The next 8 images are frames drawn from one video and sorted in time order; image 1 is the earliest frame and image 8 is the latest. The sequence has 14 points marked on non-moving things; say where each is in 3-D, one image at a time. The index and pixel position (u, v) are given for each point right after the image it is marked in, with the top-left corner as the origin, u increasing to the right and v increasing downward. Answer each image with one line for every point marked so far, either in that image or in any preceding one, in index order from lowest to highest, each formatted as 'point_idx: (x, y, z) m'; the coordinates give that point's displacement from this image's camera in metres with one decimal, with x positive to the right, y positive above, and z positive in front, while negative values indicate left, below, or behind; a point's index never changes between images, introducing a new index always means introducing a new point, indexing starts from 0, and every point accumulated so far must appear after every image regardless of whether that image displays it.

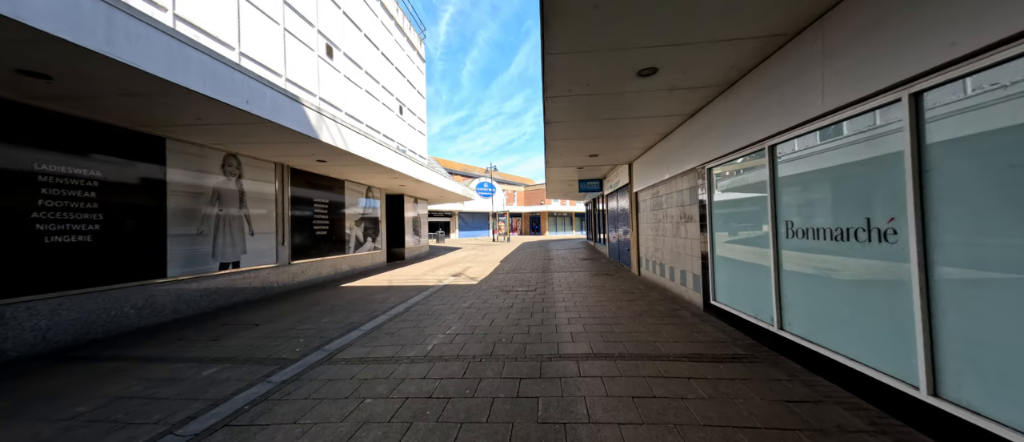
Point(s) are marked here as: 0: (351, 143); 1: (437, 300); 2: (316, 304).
0: (-3.6, +1.7, +6.4) m
1: (-1.6, -1.7, +6.3) m
2: (-4.1, -1.7, +6.1) m
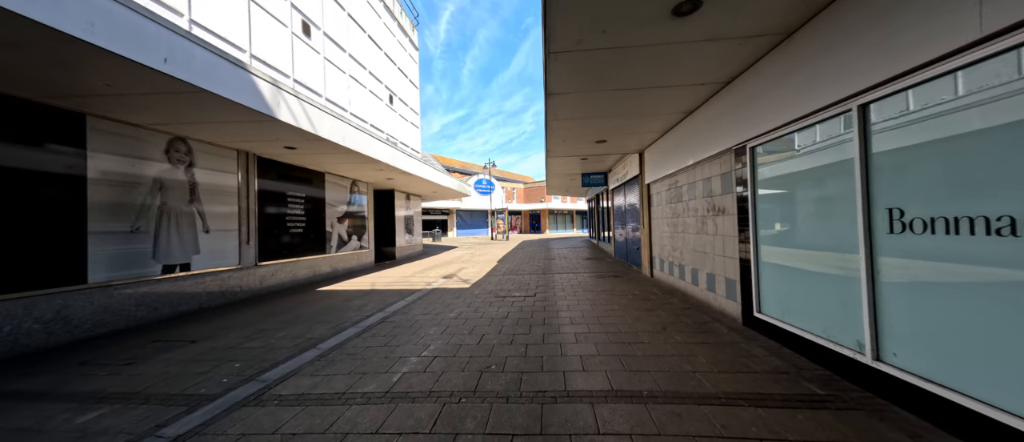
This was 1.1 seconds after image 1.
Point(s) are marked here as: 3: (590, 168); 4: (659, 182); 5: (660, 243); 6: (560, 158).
0: (-3.6, +1.7, +5.5) m
1: (-1.7, -1.6, +5.4) m
2: (-4.1, -1.6, +5.2) m
3: (+2.9, +2.1, +11.0) m
4: (+3.4, +0.9, +6.6) m
5: (+3.4, -0.5, +6.7) m
6: (+1.4, +2.0, +8.9) m
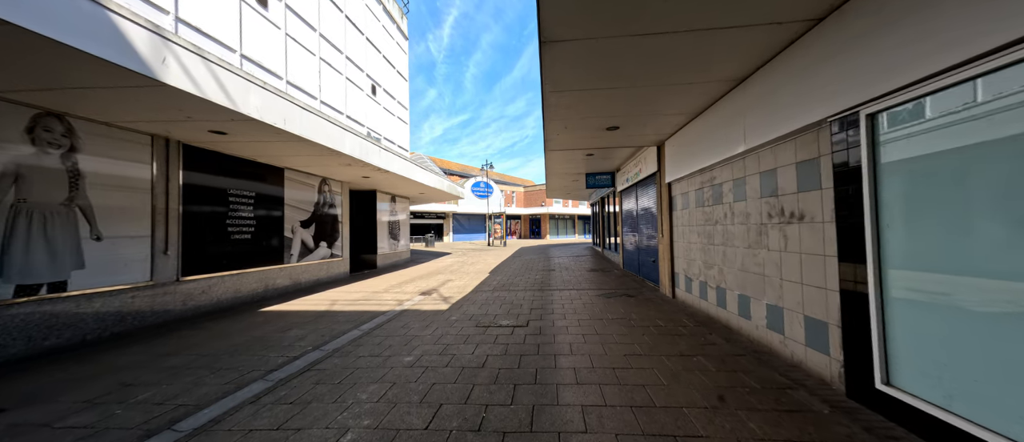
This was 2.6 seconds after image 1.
0: (-3.8, +1.7, +4.2) m
1: (-1.9, -1.7, +4.0) m
2: (-4.4, -1.7, +3.8) m
3: (+2.7, +1.9, +9.7) m
4: (+3.2, +0.7, +5.3) m
5: (+3.2, -0.6, +5.3) m
6: (+1.3, +1.8, +7.6) m
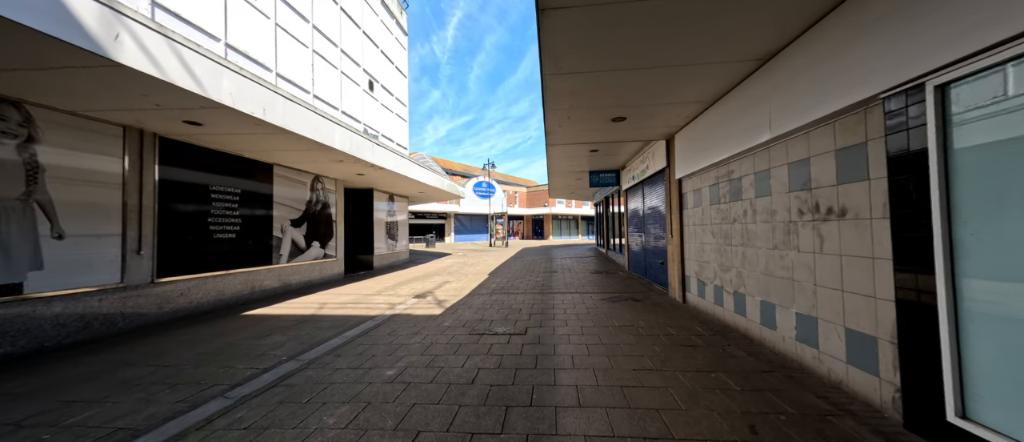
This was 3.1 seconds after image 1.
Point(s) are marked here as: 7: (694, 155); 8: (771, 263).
0: (-3.9, +1.7, +3.9) m
1: (-2.0, -1.6, +3.7) m
2: (-4.4, -1.7, +3.5) m
3: (+2.7, +1.9, +9.3) m
4: (+3.1, +0.7, +4.8) m
5: (+3.1, -0.6, +4.9) m
6: (+1.2, +1.8, +7.2) m
7: (+3.1, +1.1, +4.9) m
8: (+2.9, -0.5, +3.3) m
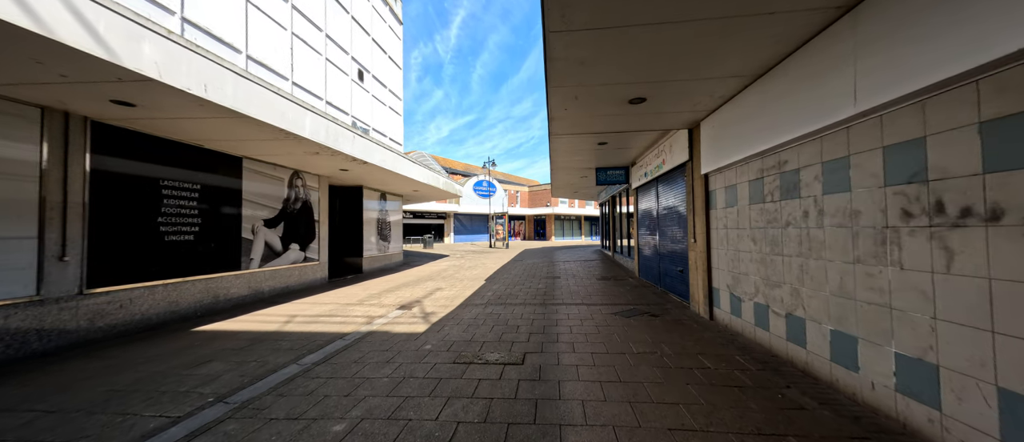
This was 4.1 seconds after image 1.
0: (-3.9, +1.7, +3.1) m
1: (-2.0, -1.7, +2.9) m
2: (-4.5, -1.7, +2.7) m
3: (+2.7, +1.8, +8.4) m
4: (+3.1, +0.7, +4.0) m
5: (+3.1, -0.7, +4.0) m
6: (+1.2, +1.8, +6.4) m
7: (+3.0, +1.1, +4.1) m
8: (+2.9, -0.5, +2.5) m
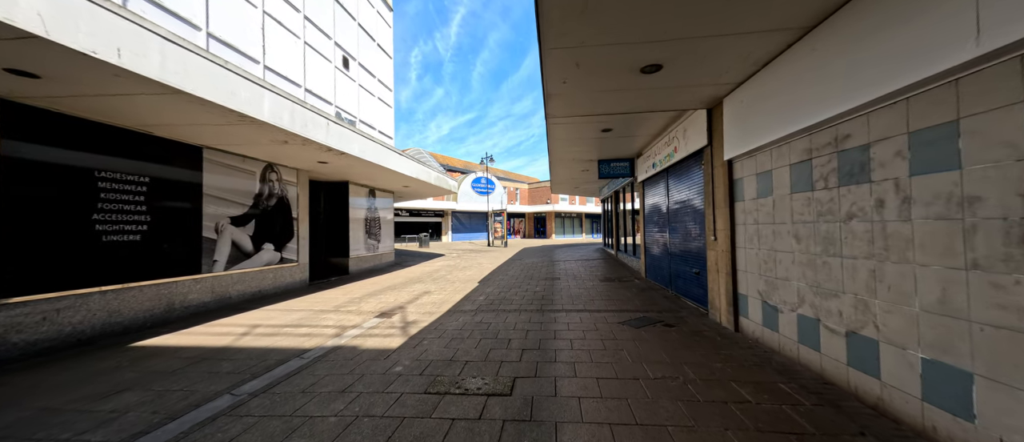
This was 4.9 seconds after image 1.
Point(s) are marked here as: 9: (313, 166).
0: (-4.1, +1.7, +2.4) m
1: (-2.2, -1.6, +2.2) m
2: (-4.6, -1.6, +2.0) m
3: (+2.6, +1.9, +7.7) m
4: (+2.9, +0.8, +3.3) m
5: (+2.9, -0.6, +3.3) m
6: (+1.1, +1.9, +5.7) m
7: (+2.9, +1.1, +3.4) m
8: (+2.7, -0.4, +1.8) m
9: (-5.2, +1.5, +7.7) m
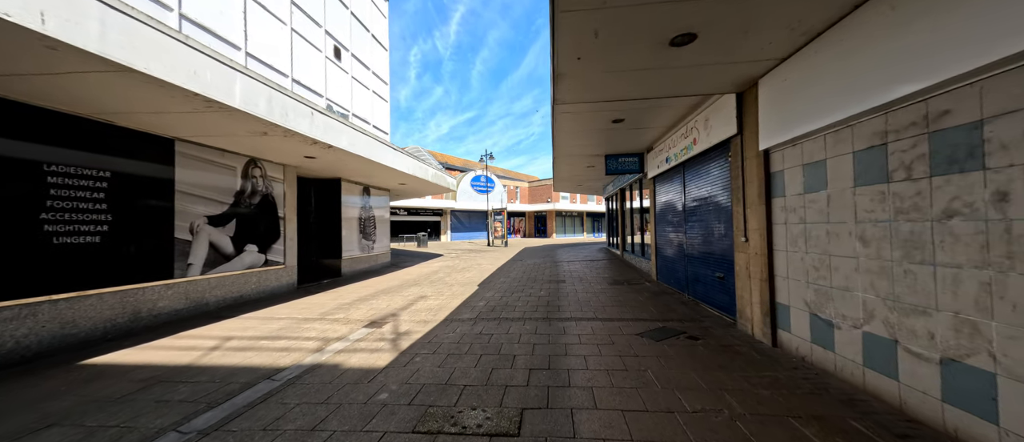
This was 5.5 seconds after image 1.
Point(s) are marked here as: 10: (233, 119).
0: (-4.0, +1.7, +1.9) m
1: (-2.1, -1.6, +1.7) m
2: (-4.6, -1.6, +1.5) m
3: (+2.7, +2.0, +7.2) m
4: (+3.0, +0.8, +2.8) m
5: (+3.0, -0.6, +2.8) m
6: (+1.1, +1.9, +5.1) m
7: (+3.0, +1.2, +2.9) m
8: (+2.8, -0.4, +1.3) m
9: (-5.1, +1.5, +7.1) m
10: (-4.3, +1.6, +4.5) m
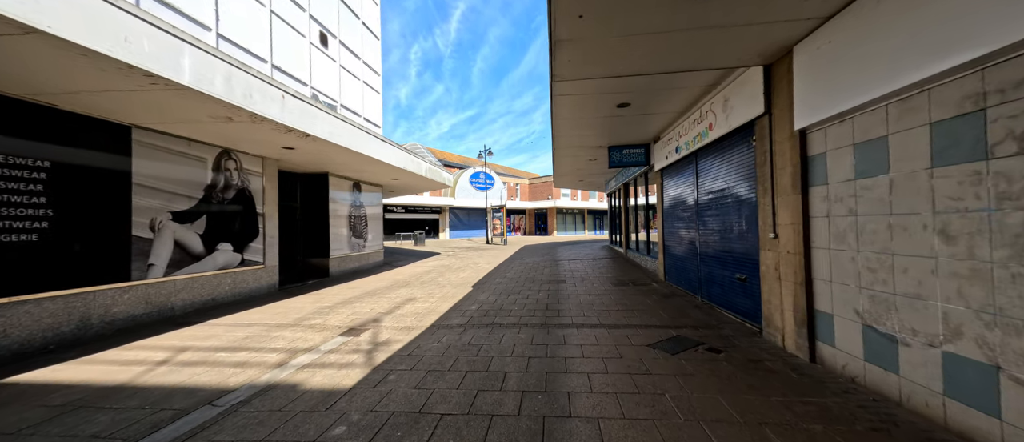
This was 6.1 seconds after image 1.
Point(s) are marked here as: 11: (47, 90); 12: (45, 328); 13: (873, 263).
0: (-4.1, +1.8, +1.4) m
1: (-2.2, -1.6, +1.2) m
2: (-4.7, -1.6, +1.0) m
3: (+2.6, +2.1, +6.7) m
4: (+2.9, +0.9, +2.2) m
5: (+2.9, -0.5, +2.3) m
6: (+1.0, +2.0, +4.6) m
7: (+2.9, +1.2, +2.3) m
8: (+2.7, -0.4, +0.7) m
9: (-5.2, +1.5, +6.6) m
10: (-4.4, +1.6, +4.0) m
11: (-5.7, +1.6, +3.6) m
12: (-6.1, -1.4, +3.8) m
13: (+2.9, -0.3, +2.4) m
